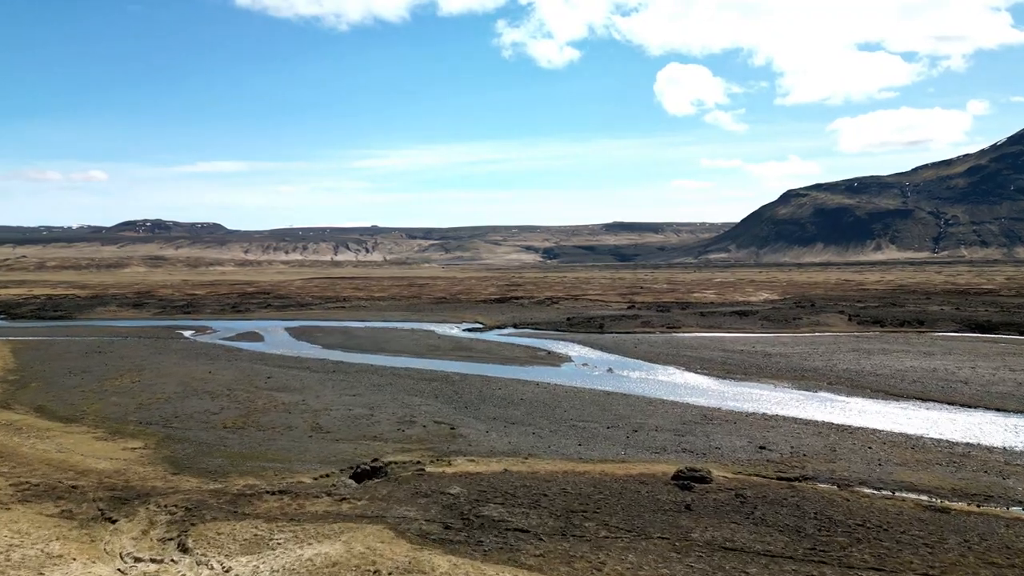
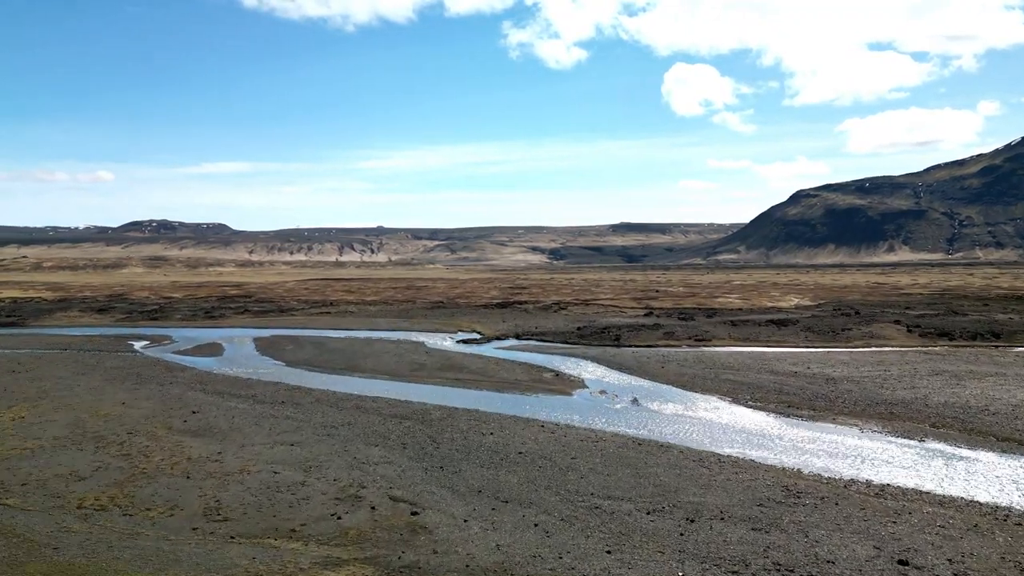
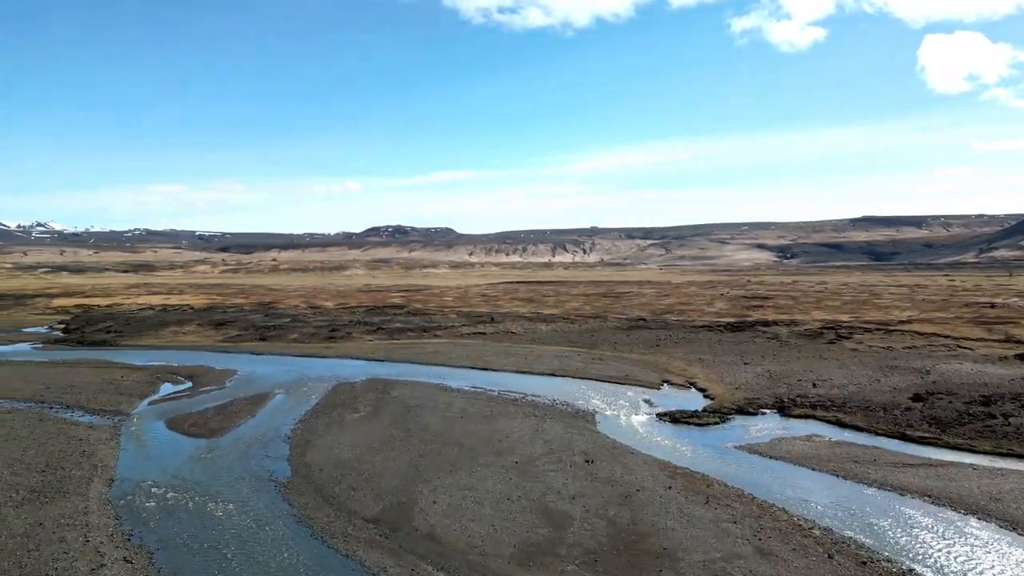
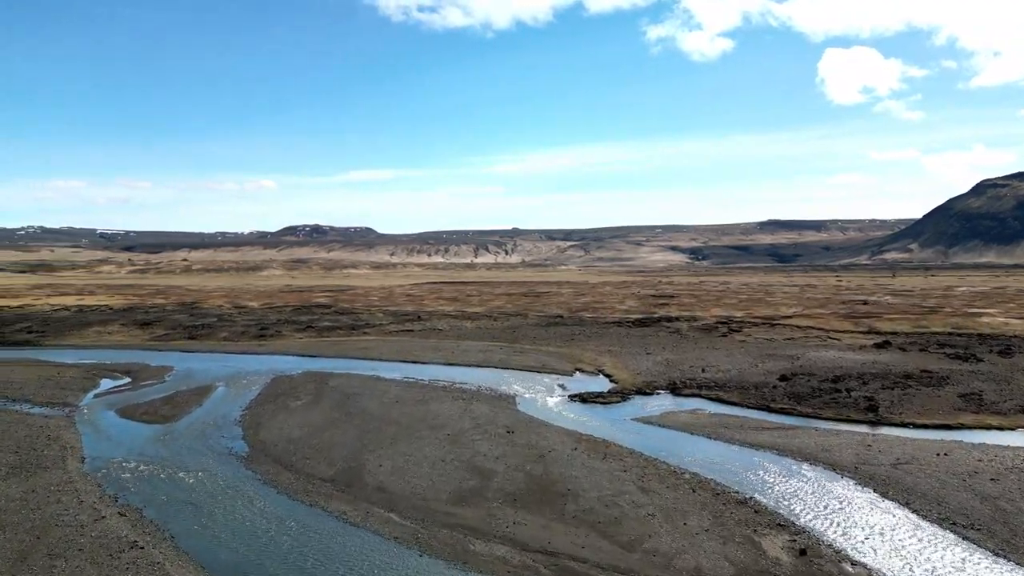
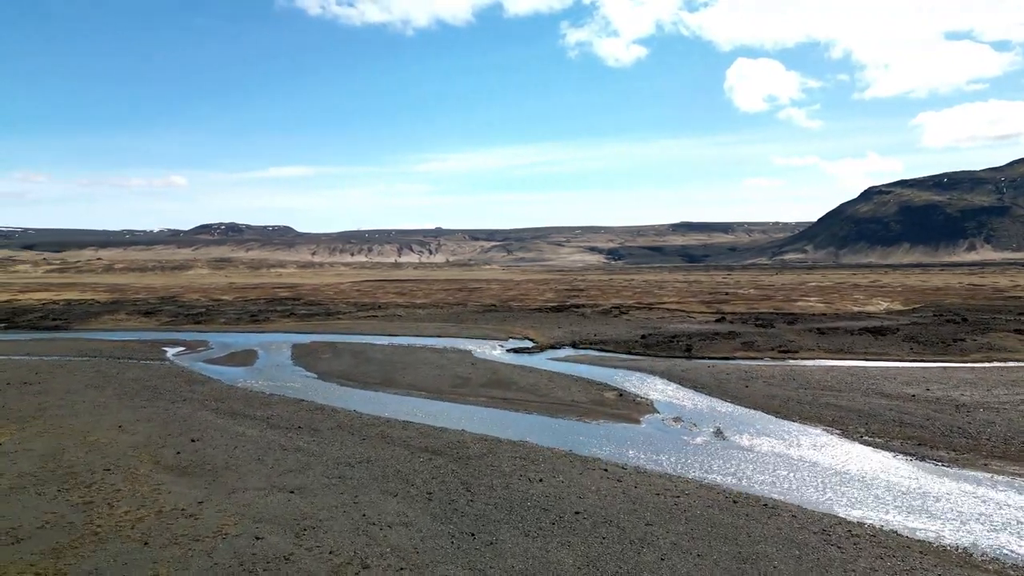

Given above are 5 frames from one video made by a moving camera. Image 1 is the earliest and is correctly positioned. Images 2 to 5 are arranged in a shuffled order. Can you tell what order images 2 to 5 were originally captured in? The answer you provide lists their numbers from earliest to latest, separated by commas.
2, 5, 4, 3
